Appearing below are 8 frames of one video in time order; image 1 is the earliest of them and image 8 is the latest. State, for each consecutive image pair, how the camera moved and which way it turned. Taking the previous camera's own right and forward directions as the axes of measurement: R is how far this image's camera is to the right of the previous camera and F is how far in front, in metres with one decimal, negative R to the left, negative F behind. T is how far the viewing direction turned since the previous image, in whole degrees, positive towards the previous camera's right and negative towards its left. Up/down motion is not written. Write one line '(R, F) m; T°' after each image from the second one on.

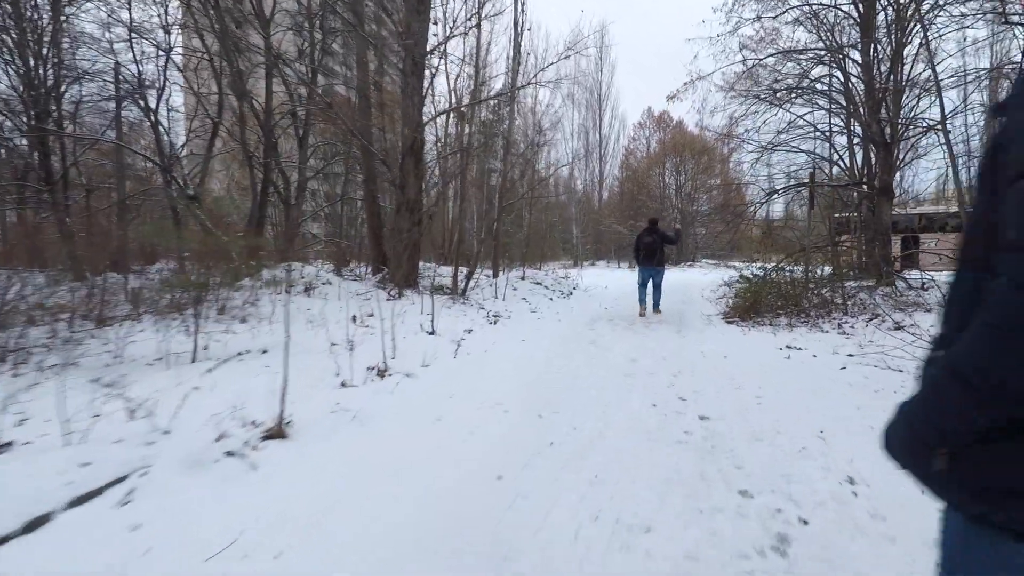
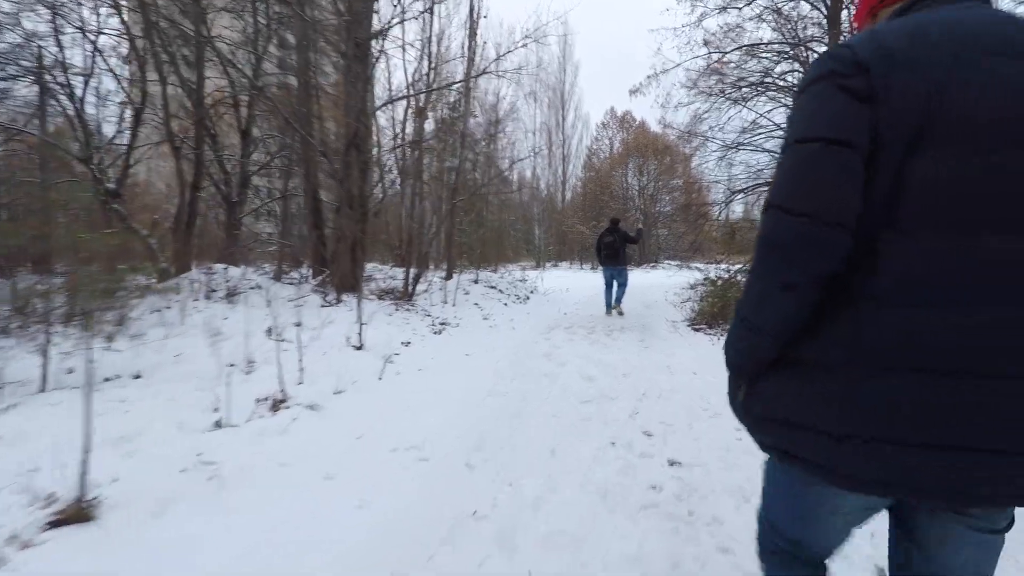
(+0.2, +0.8) m; +3°
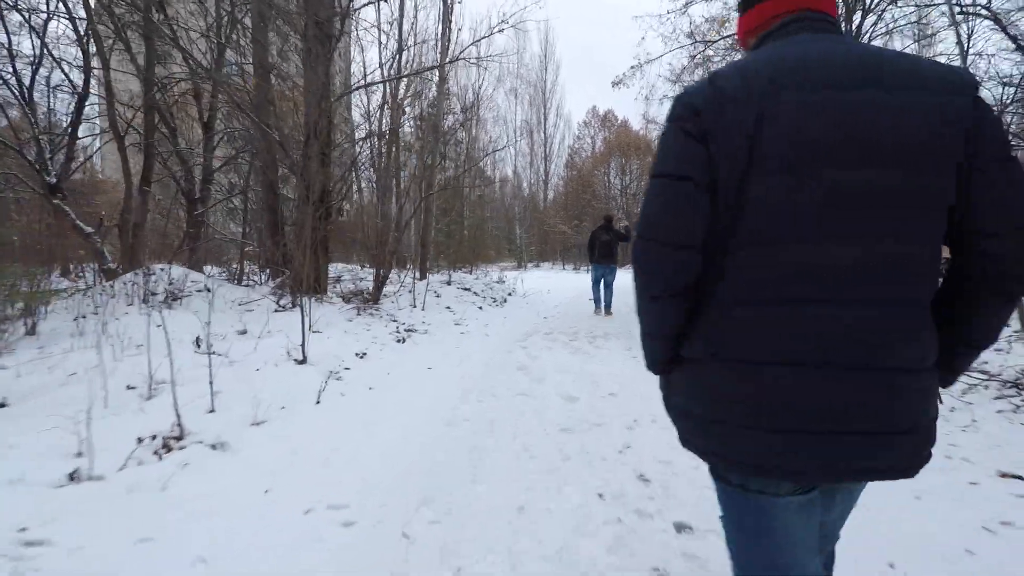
(+0.1, +0.7) m; +2°
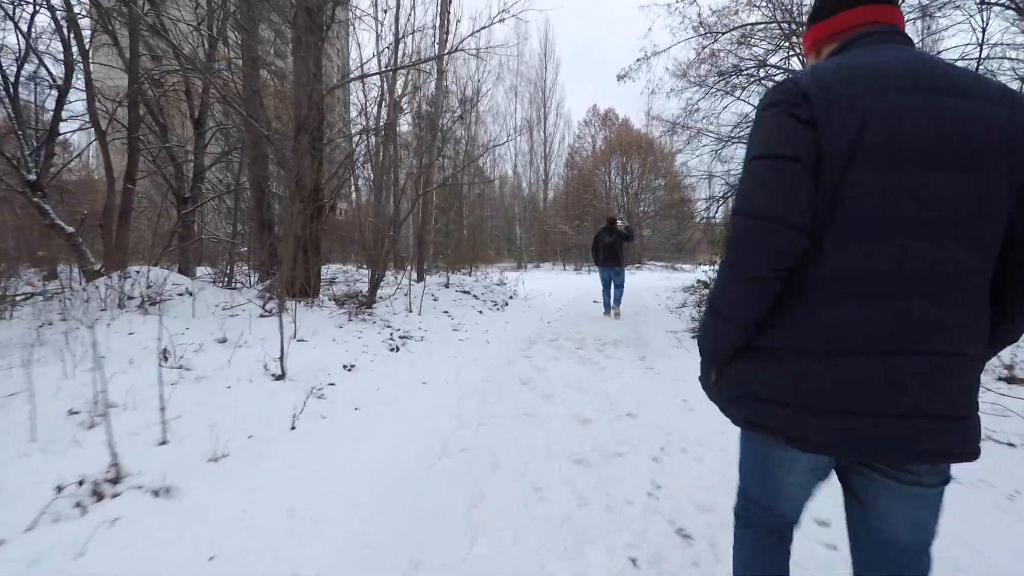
(0.0, +0.5) m; 0°
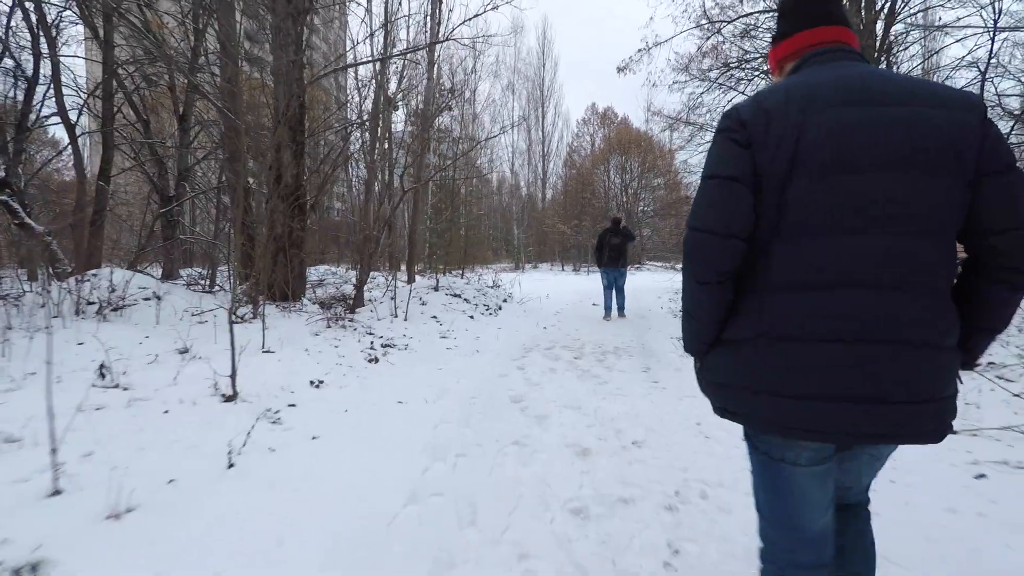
(+0.1, +0.5) m; 0°
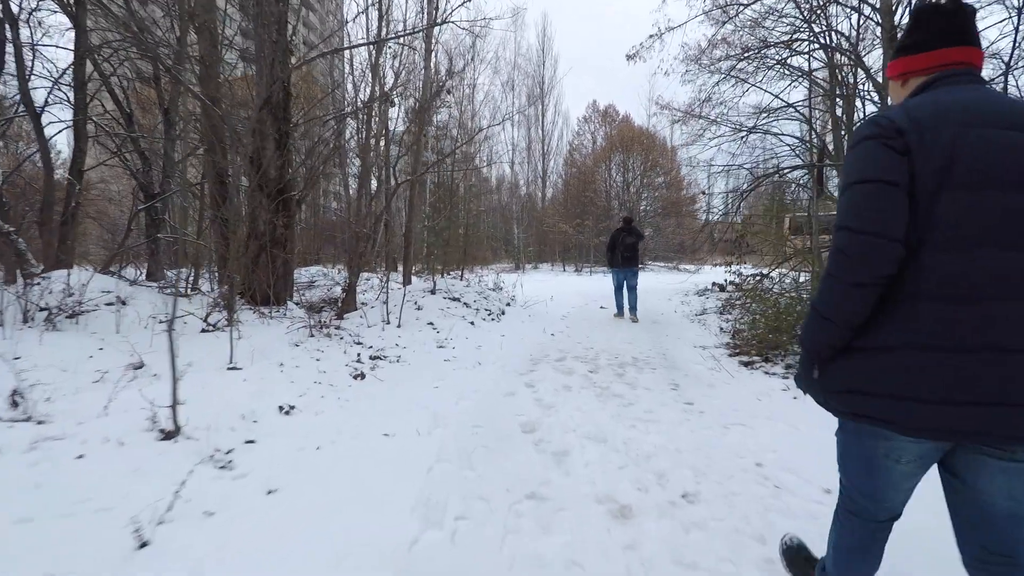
(-0.1, +0.7) m; 0°
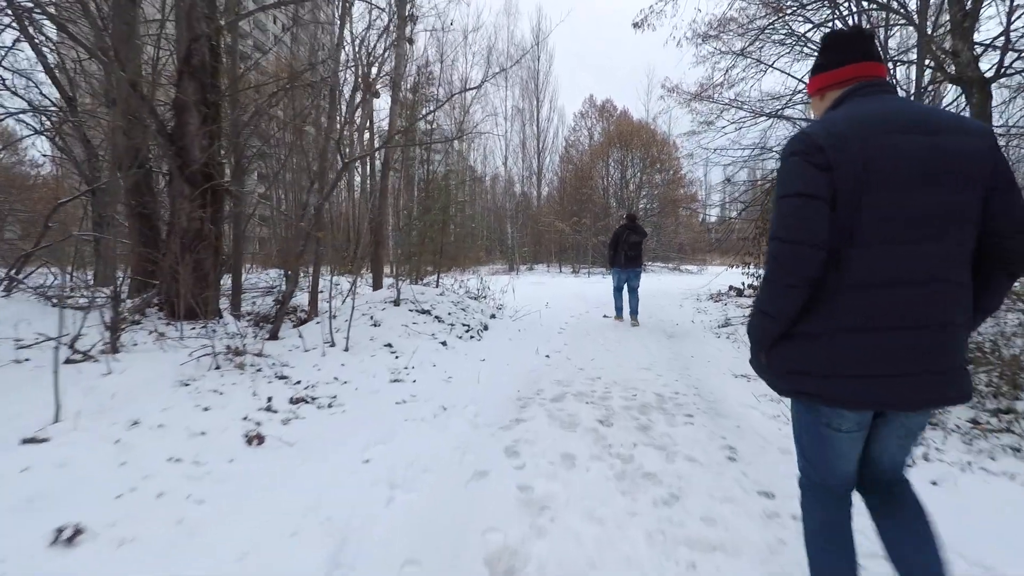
(+0.1, +1.5) m; 0°
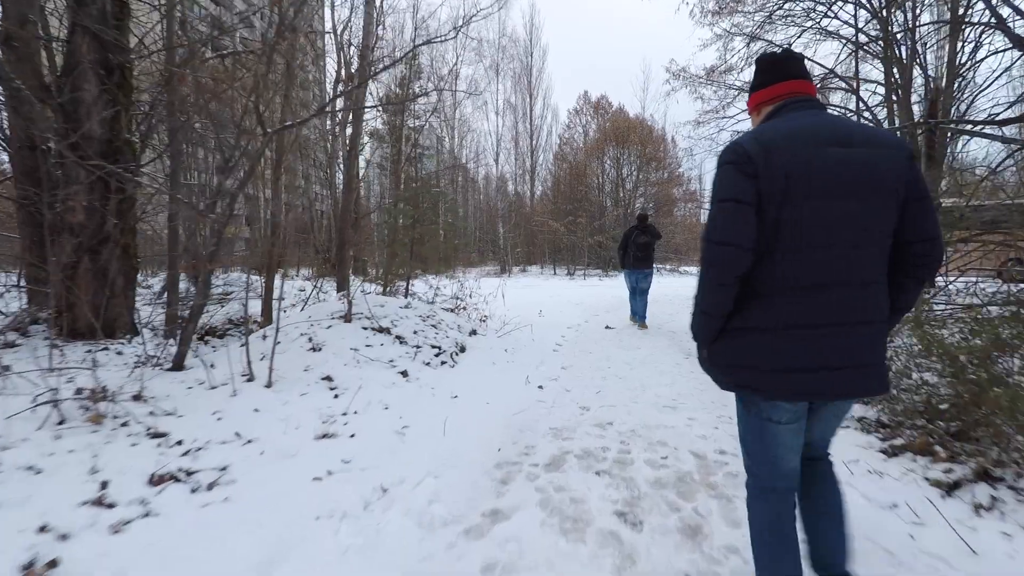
(+0.1, +1.2) m; +1°
